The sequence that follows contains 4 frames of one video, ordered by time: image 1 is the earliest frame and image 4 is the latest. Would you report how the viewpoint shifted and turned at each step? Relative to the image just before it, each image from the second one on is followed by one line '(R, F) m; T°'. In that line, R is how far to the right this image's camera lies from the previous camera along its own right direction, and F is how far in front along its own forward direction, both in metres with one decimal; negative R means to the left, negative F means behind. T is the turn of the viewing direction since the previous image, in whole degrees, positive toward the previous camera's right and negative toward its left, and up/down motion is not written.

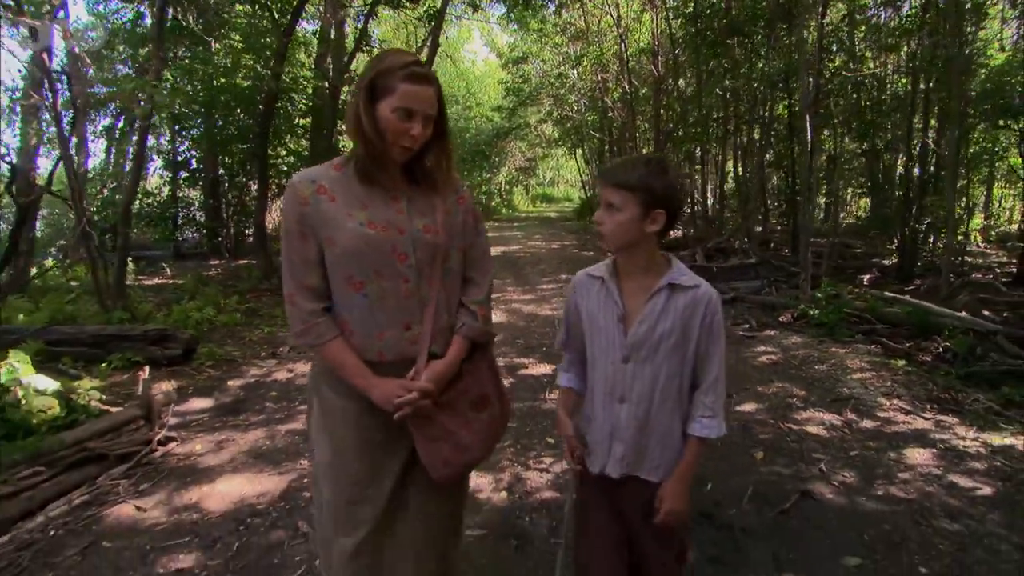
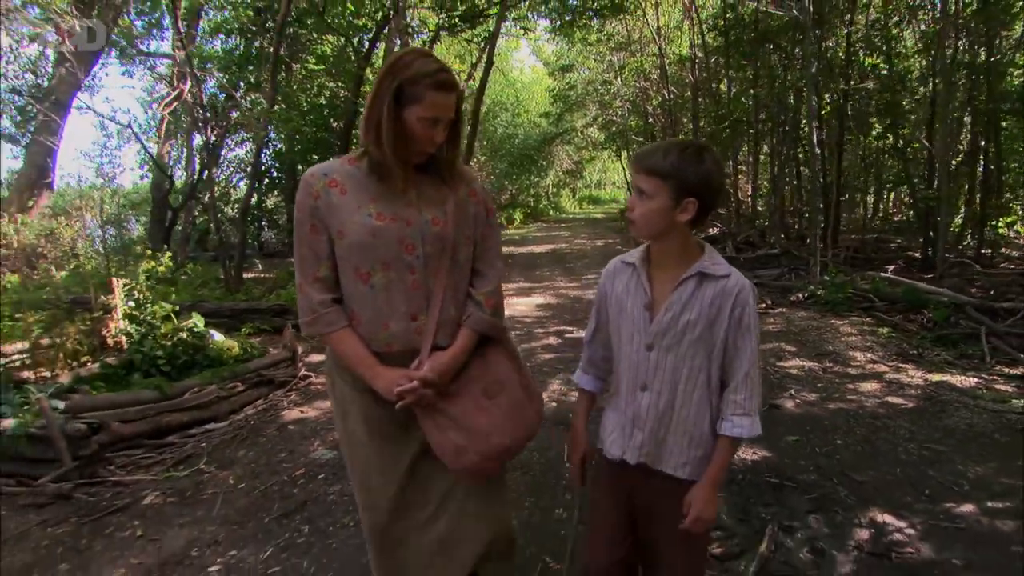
(0.0, -1.4) m; -5°
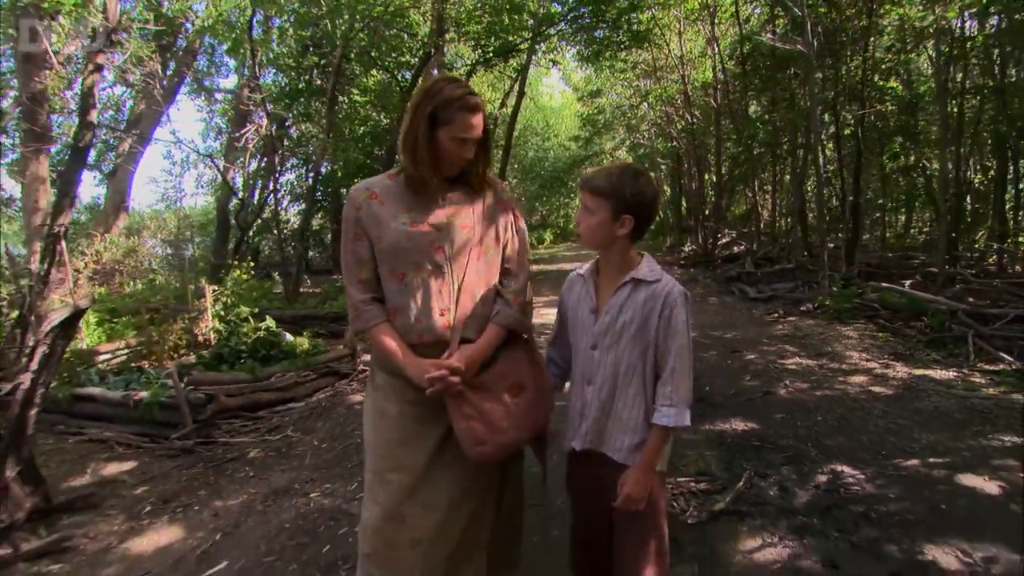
(0.0, -0.8) m; -3°
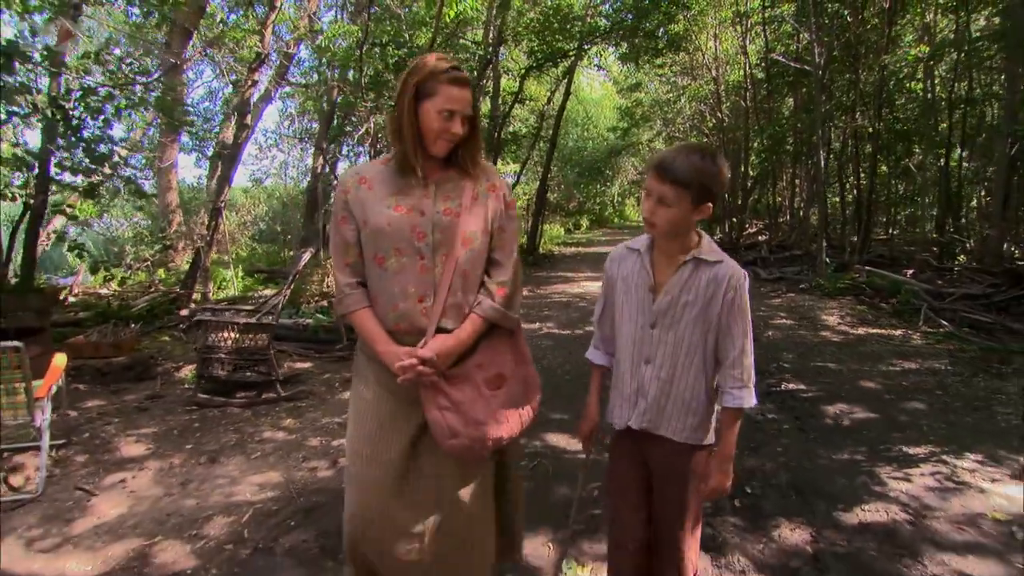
(-0.3, -1.9) m; -3°
